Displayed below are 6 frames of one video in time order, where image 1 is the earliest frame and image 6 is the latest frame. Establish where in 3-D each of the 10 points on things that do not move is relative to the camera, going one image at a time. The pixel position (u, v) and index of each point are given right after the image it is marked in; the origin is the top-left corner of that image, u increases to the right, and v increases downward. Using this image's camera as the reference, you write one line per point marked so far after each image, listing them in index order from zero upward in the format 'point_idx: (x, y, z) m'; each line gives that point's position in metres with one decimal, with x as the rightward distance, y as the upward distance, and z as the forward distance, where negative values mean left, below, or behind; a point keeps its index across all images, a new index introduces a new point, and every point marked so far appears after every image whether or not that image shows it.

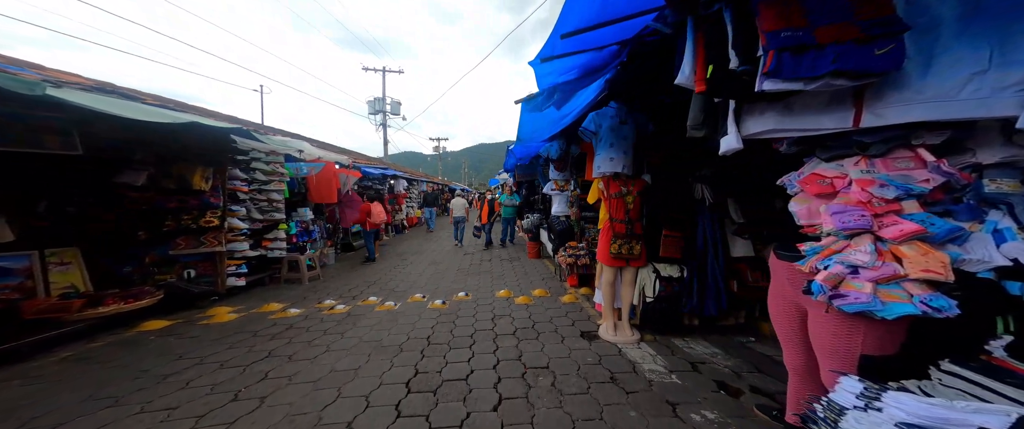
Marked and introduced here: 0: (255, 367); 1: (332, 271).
0: (-1.1, -0.7, +1.6) m
1: (-2.2, -0.7, +4.4) m
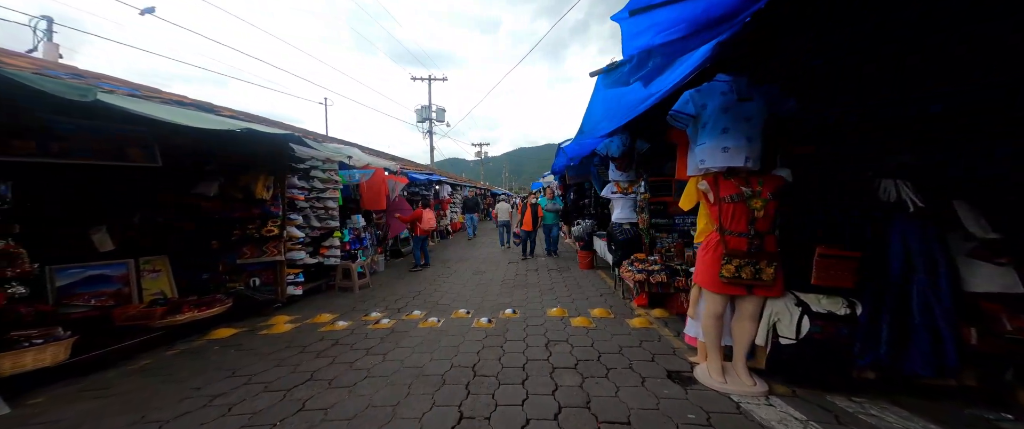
0: (-0.9, -0.8, +1.5) m
1: (-1.7, -0.8, +4.5) m
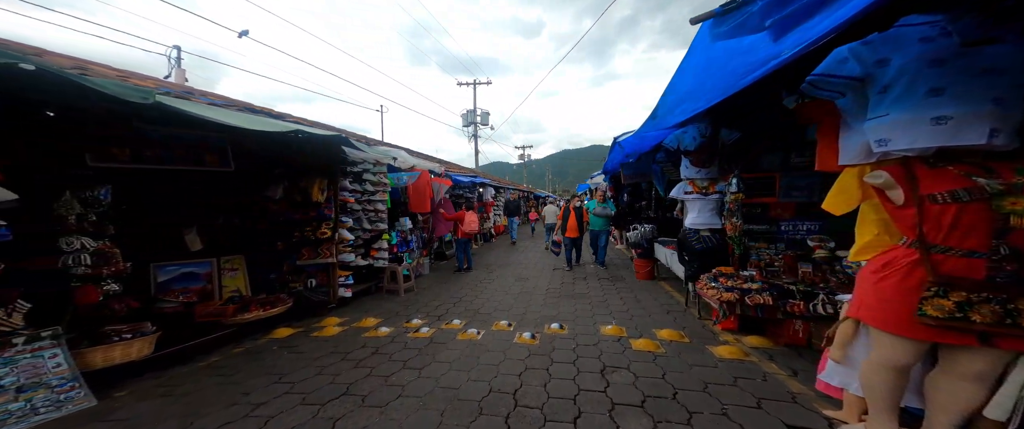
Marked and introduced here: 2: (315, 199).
0: (-0.7, -0.8, +1.4) m
1: (-1.1, -0.8, +4.5) m
2: (-1.9, +0.1, +3.2) m
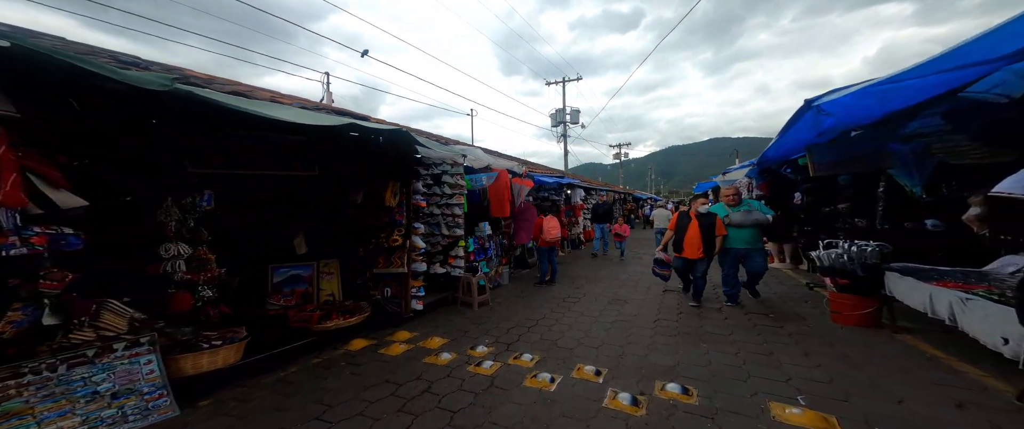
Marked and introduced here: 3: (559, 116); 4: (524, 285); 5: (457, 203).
0: (-0.5, -0.8, +1.1) m
1: (-0.1, -0.9, +4.1) m
2: (-1.1, +0.1, +3.1) m
3: (+2.6, +5.4, +19.7) m
4: (+0.2, -0.9, +4.5) m
5: (-0.5, +0.1, +3.6) m
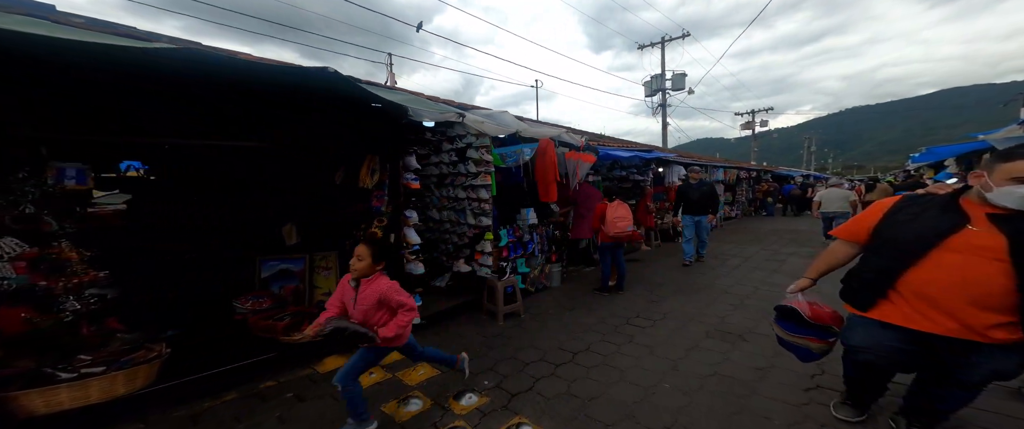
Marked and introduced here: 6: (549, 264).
0: (-0.8, -0.8, +0.4) m
1: (+0.4, -0.7, +3.2) m
2: (-0.9, +0.2, +2.4) m
3: (+6.8, +6.2, +17.4) m
4: (+0.7, -0.7, +3.6) m
5: (-0.2, +0.2, +2.8) m
6: (+0.4, -0.5, +3.5) m
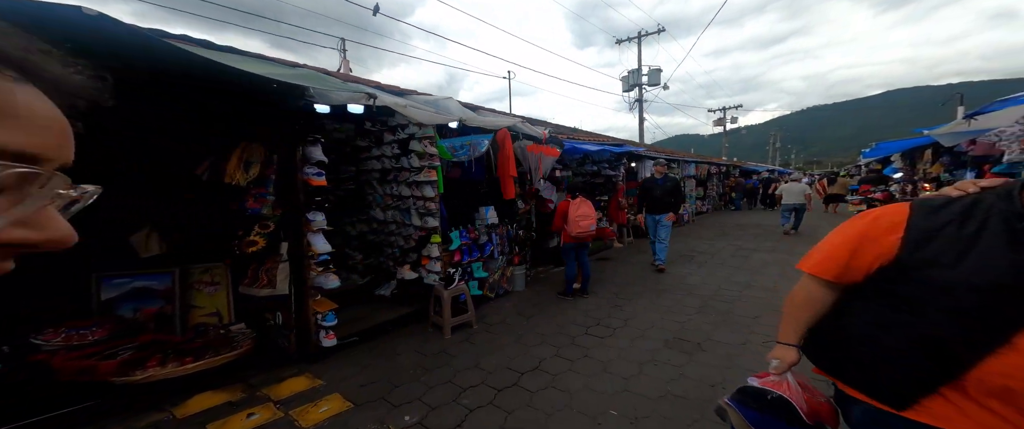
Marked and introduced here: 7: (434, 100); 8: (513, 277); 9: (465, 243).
0: (-1.0, -0.8, +0.1) m
1: (0.0, -0.7, +2.9) m
2: (-1.3, +0.2, +2.1) m
3: (+5.6, +6.4, +17.4) m
4: (+0.3, -0.7, +3.3) m
5: (-0.6, +0.2, +2.5) m
6: (0.0, -0.5, +3.3) m
7: (-0.5, +0.8, +2.4) m
8: (0.0, -0.6, +3.3) m
9: (-0.4, -0.2, +2.8) m
